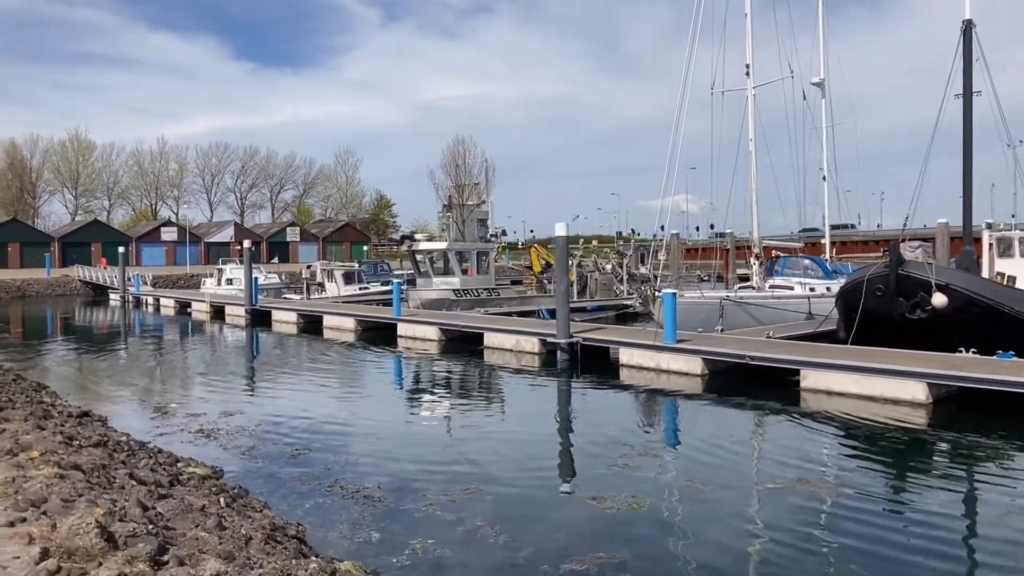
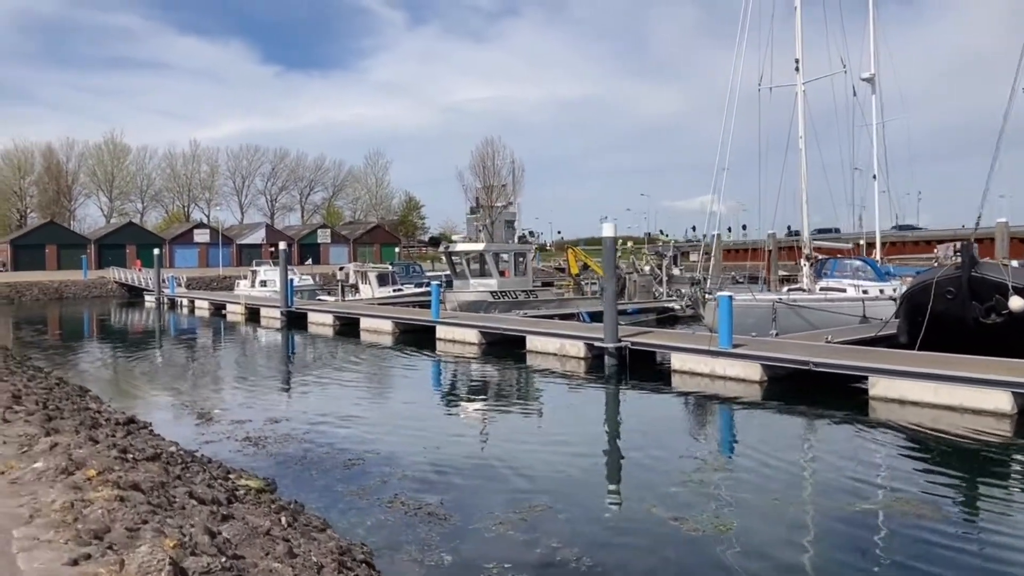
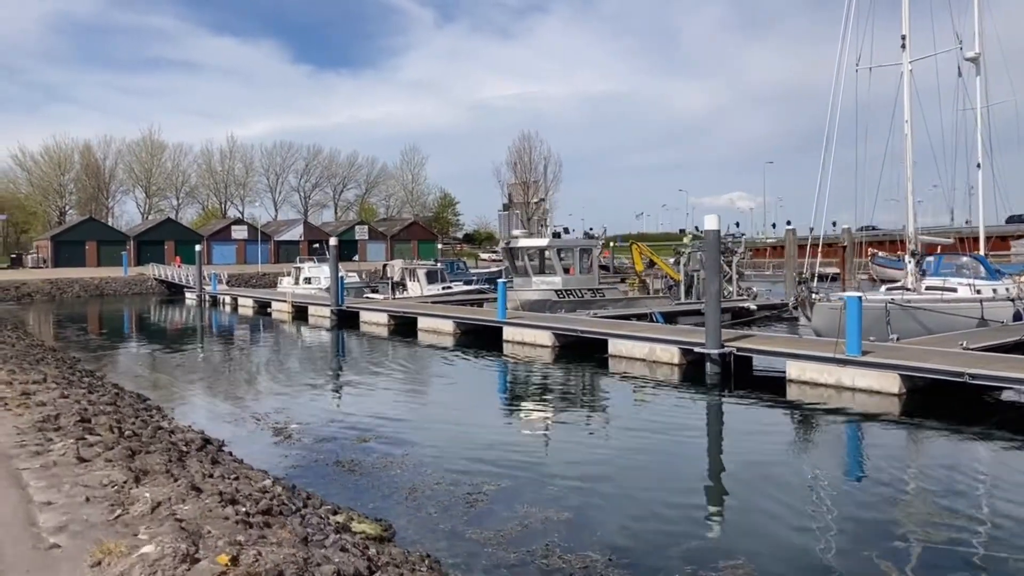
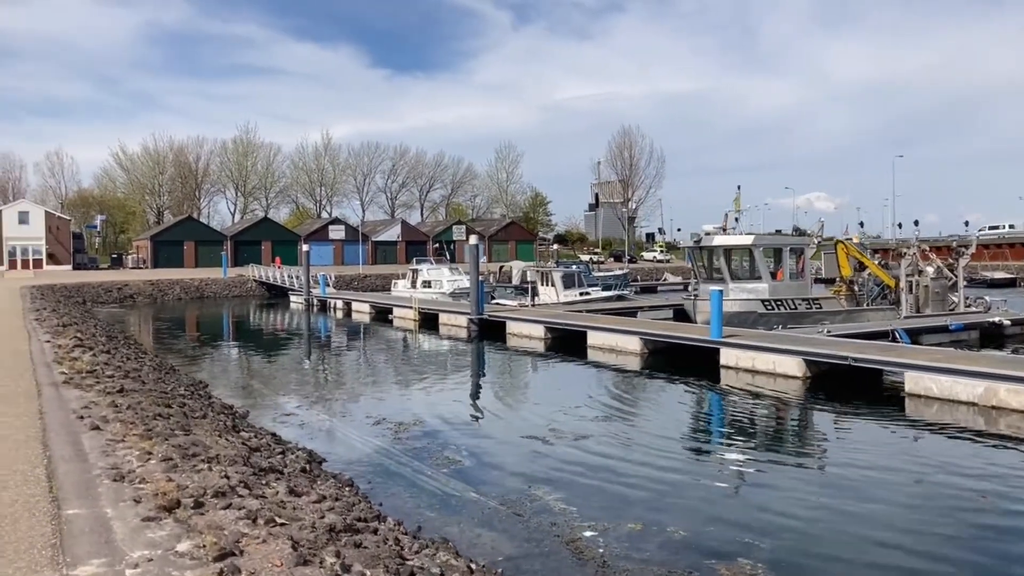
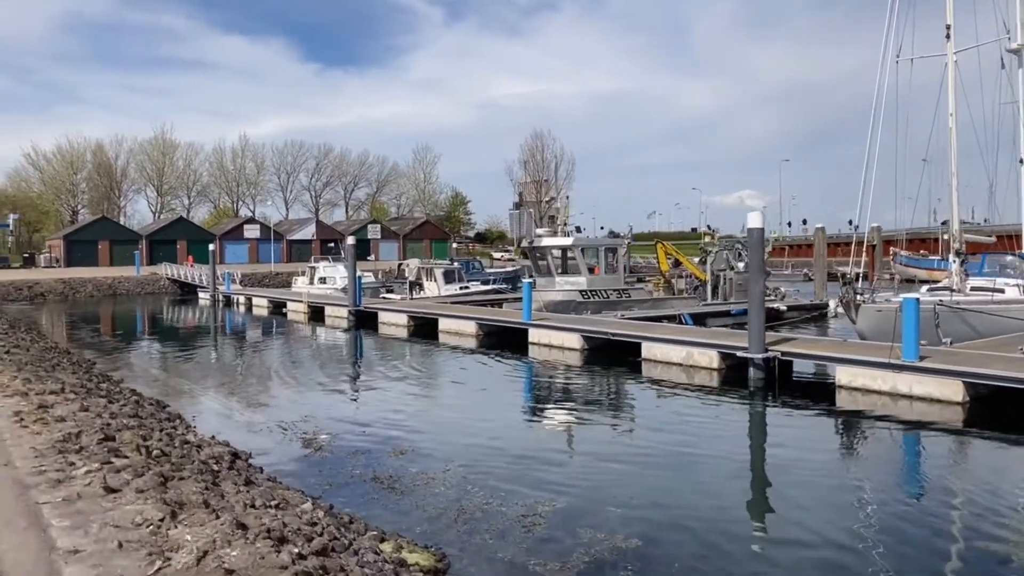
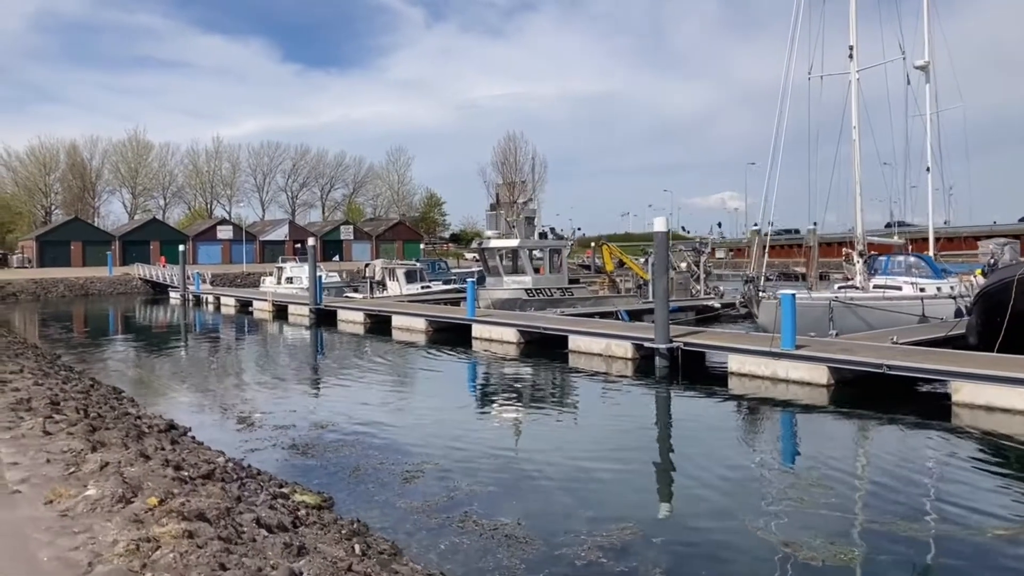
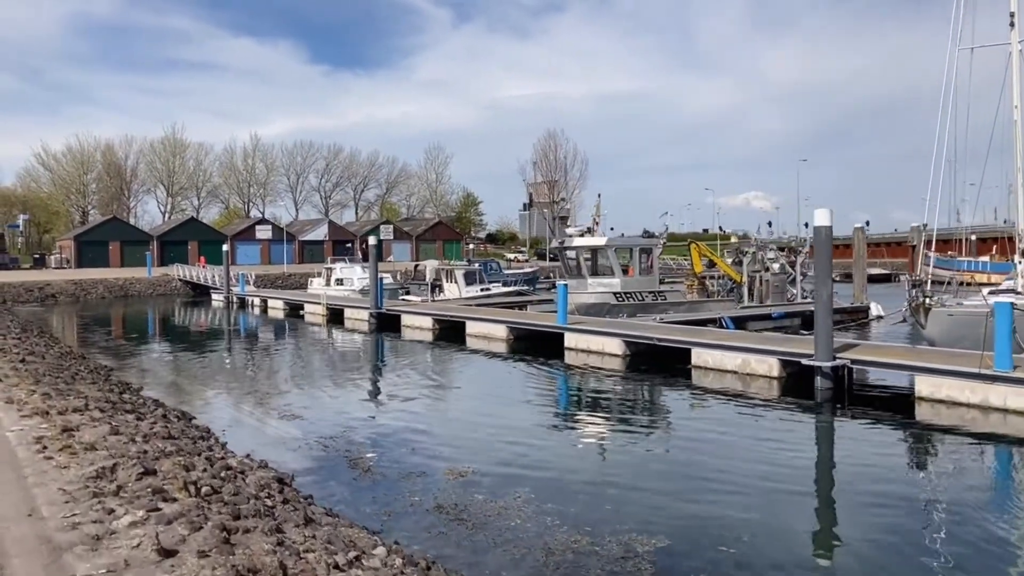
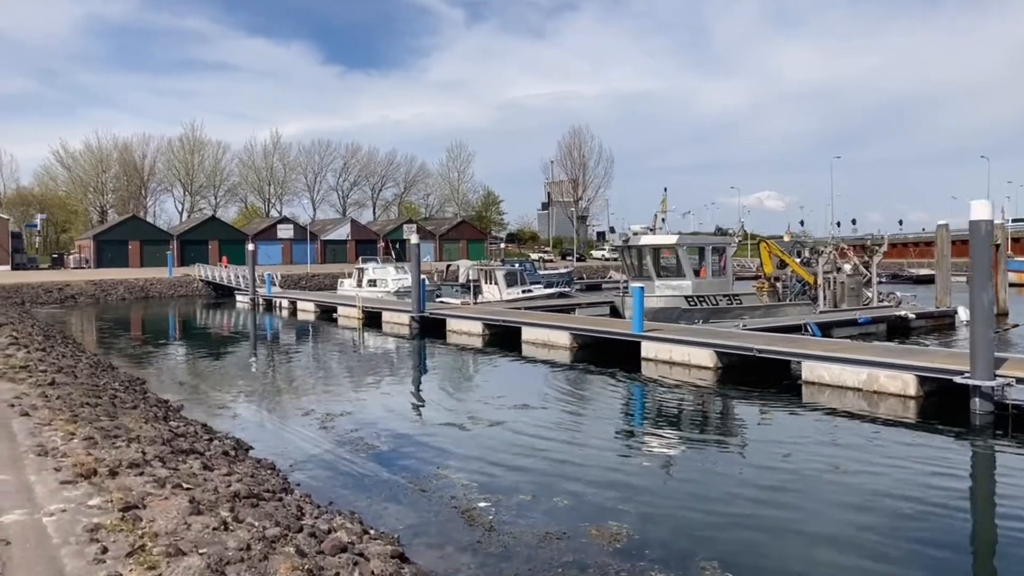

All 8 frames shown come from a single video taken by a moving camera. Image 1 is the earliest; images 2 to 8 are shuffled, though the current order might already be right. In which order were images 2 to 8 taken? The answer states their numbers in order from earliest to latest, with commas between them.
2, 6, 3, 5, 7, 8, 4
